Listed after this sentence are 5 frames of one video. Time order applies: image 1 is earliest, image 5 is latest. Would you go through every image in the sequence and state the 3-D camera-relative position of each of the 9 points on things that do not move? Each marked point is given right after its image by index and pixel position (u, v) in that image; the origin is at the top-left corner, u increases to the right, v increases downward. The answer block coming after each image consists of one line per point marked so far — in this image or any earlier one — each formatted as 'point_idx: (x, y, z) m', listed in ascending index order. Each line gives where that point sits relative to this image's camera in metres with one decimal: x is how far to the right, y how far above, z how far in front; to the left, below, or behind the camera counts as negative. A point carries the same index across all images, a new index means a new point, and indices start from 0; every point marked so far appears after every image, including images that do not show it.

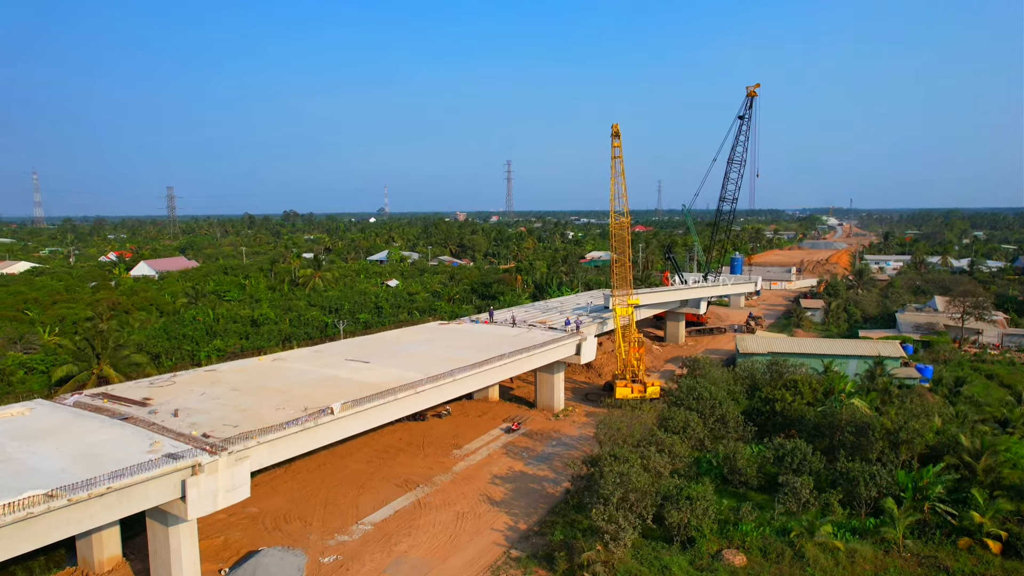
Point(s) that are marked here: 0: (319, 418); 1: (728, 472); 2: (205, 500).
0: (-4.5, -3.0, +13.8) m
1: (+6.7, -5.7, +18.3) m
2: (-5.9, -4.1, +11.4) m
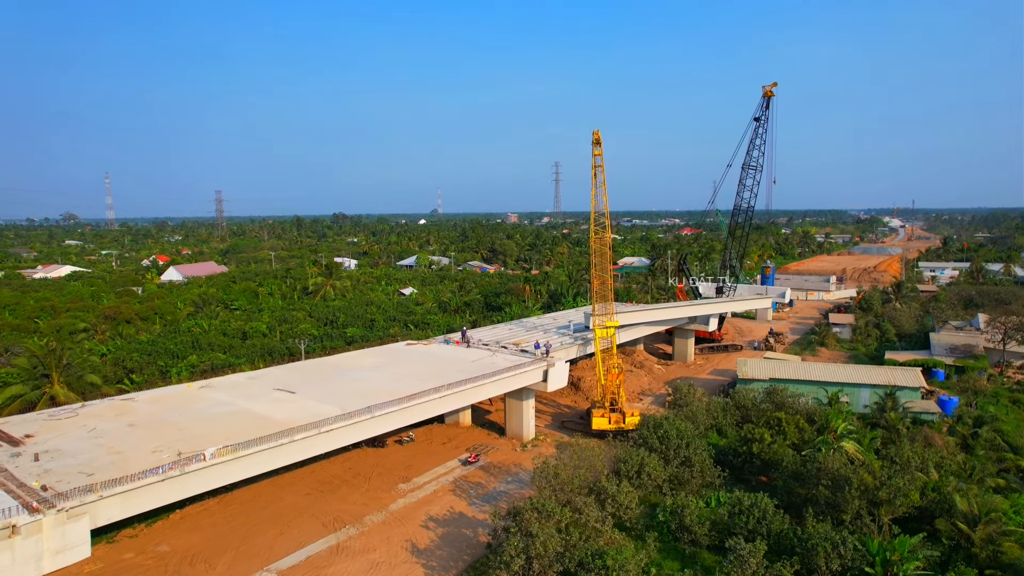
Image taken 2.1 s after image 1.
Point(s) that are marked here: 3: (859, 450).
0: (-7.0, -3.8, +12.6) m
1: (+4.5, -6.6, +16.2) m
2: (-8.6, -4.9, +10.4) m
3: (+11.6, -5.4, +19.7) m
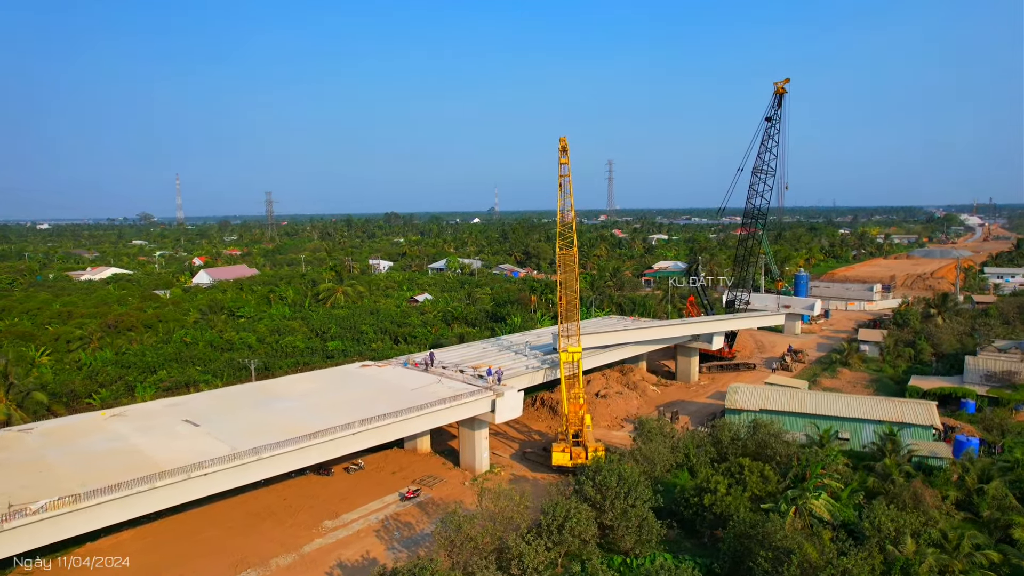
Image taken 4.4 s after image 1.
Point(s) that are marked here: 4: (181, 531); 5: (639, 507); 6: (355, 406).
0: (-9.9, -4.6, +11.7) m
1: (+1.8, -7.5, +14.2) m
2: (-11.8, -5.7, +9.6) m
3: (+9.2, -6.4, +17.1) m
4: (-10.7, -7.9, +19.2) m
5: (+3.7, -6.4, +17.2) m
6: (-5.2, -3.9, +19.5) m
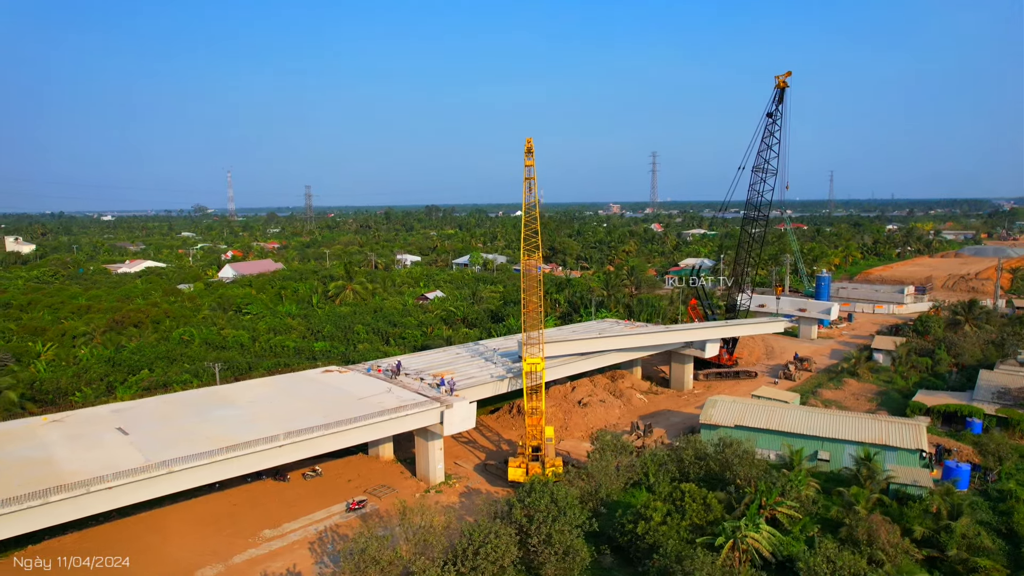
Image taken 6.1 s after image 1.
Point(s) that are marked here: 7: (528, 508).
0: (-12.5, -5.0, +11.9) m
1: (-0.6, -7.9, +13.6) m
2: (-14.5, -6.0, +10.0) m
3: (+6.9, -6.8, +15.9) m
4: (-12.7, -8.2, +19.4) m
5: (+1.5, -6.8, +16.4) m
6: (-7.2, -4.2, +19.4) m
7: (+0.4, -6.4, +17.2) m
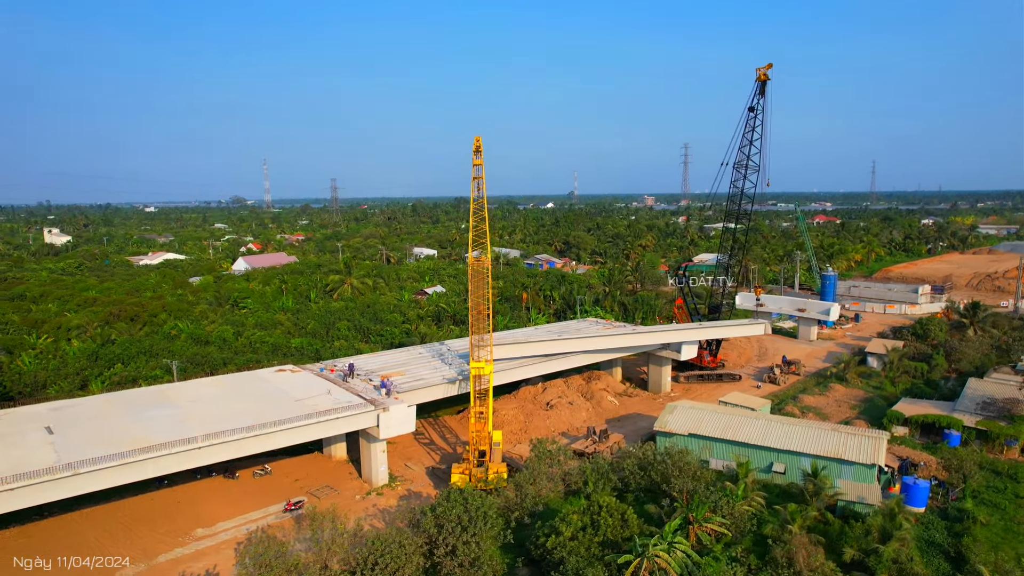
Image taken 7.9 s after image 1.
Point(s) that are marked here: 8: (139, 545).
0: (-15.3, -5.1, +12.3) m
1: (-3.3, -8.1, +13.4) m
2: (-17.3, -6.2, +10.5) m
3: (+4.4, -7.1, +15.3) m
4: (-15.1, -8.2, +19.9) m
5: (-1.1, -7.0, +16.1) m
6: (-9.6, -4.3, +19.5) m
7: (-2.1, -6.6, +17.0) m
8: (-13.6, -8.4, +19.0) m
